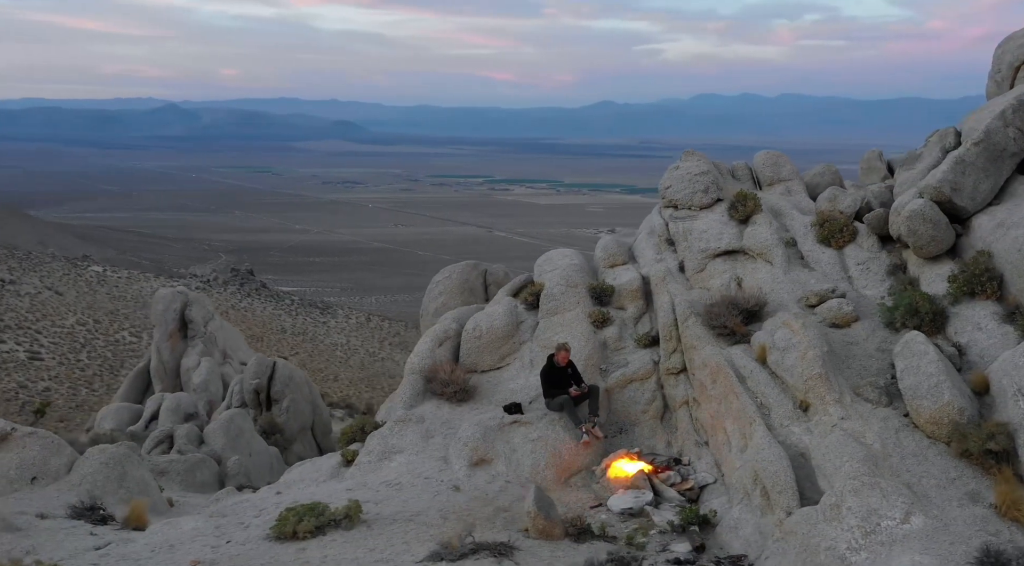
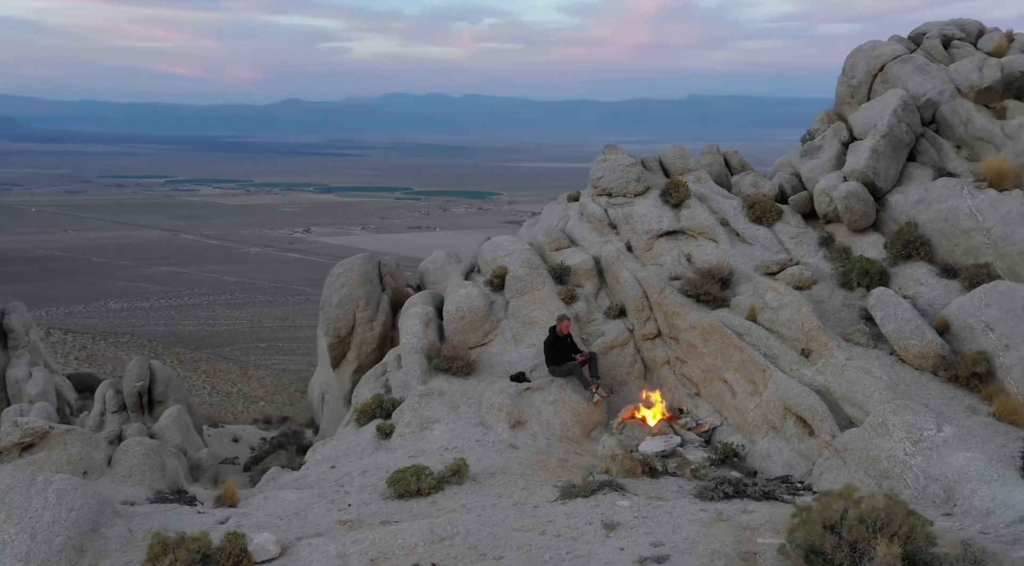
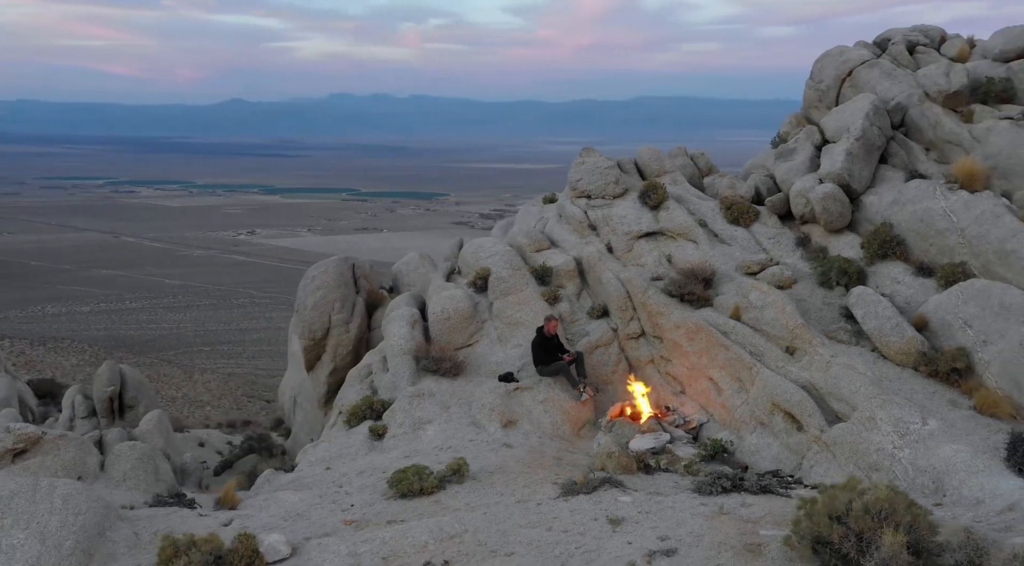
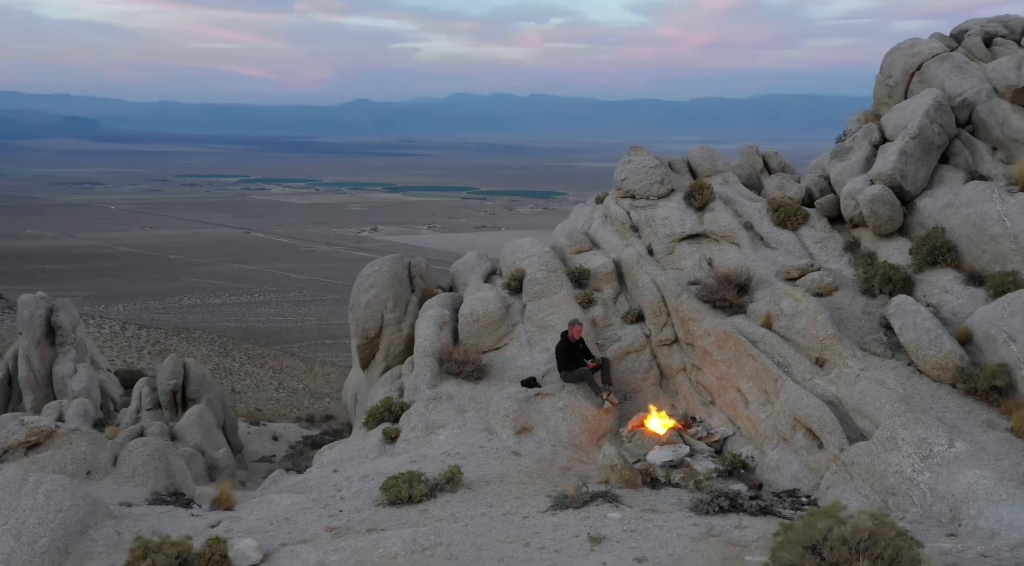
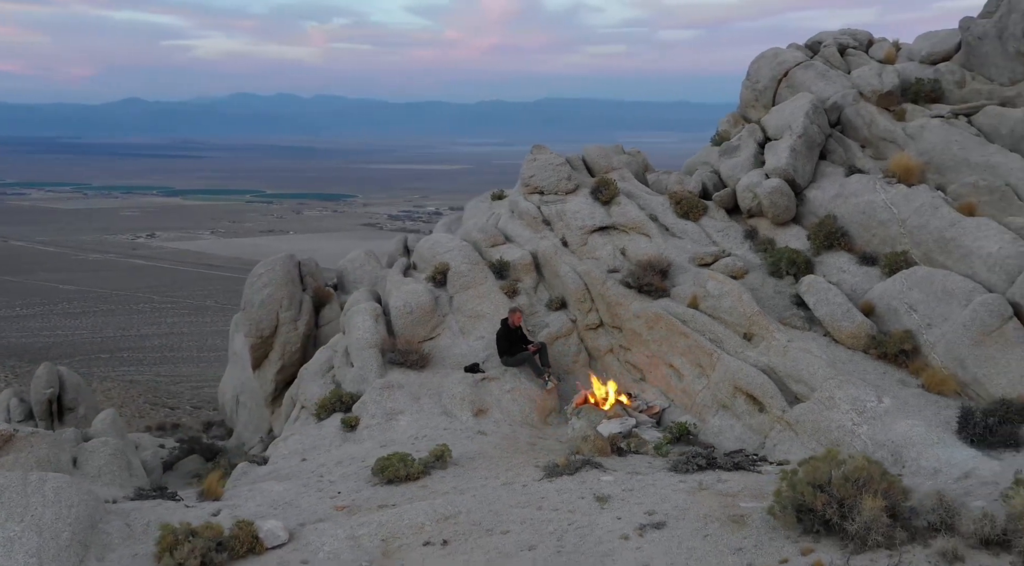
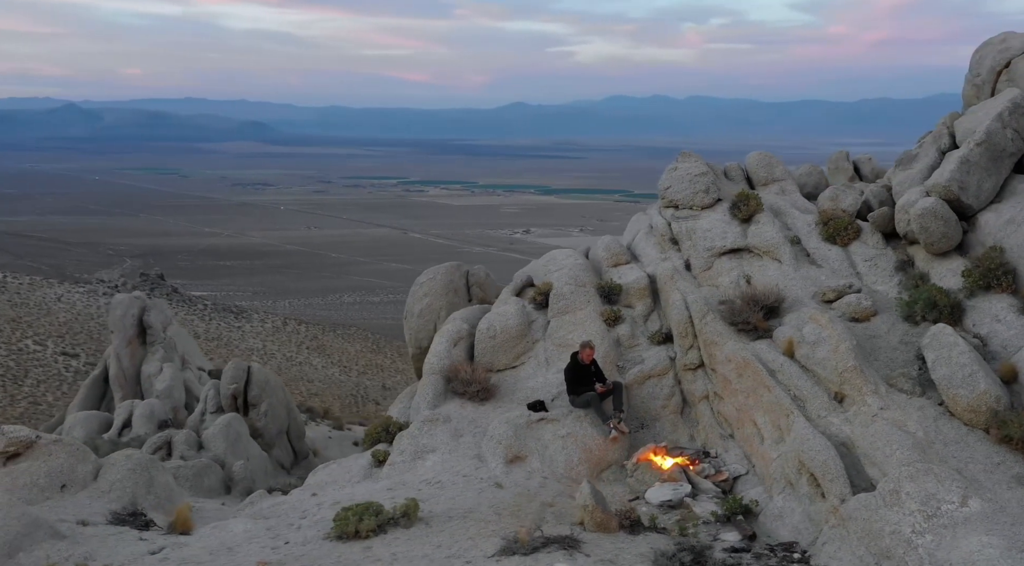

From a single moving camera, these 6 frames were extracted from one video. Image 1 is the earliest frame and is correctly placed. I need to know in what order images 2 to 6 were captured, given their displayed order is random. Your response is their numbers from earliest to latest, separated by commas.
6, 4, 2, 3, 5
